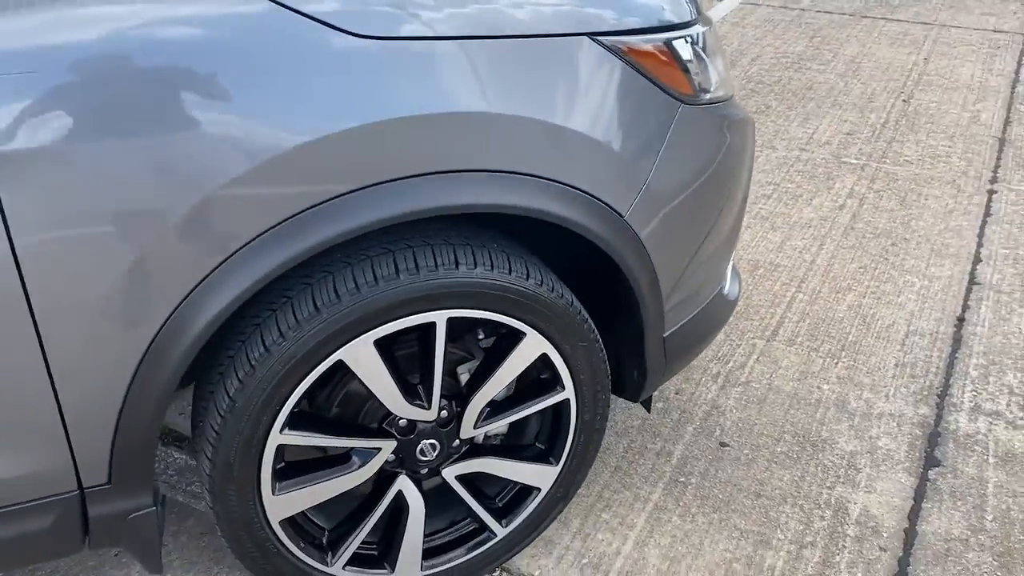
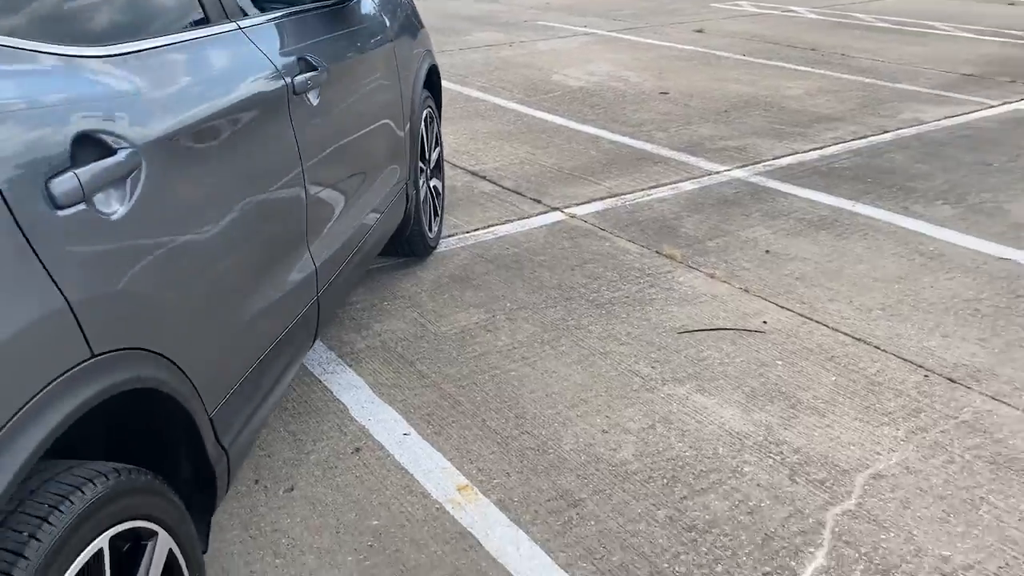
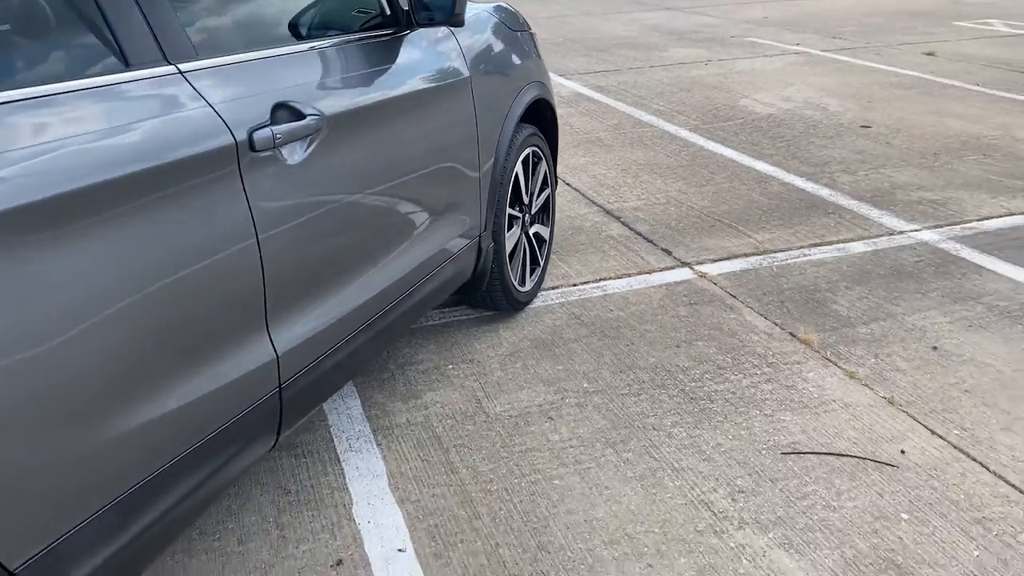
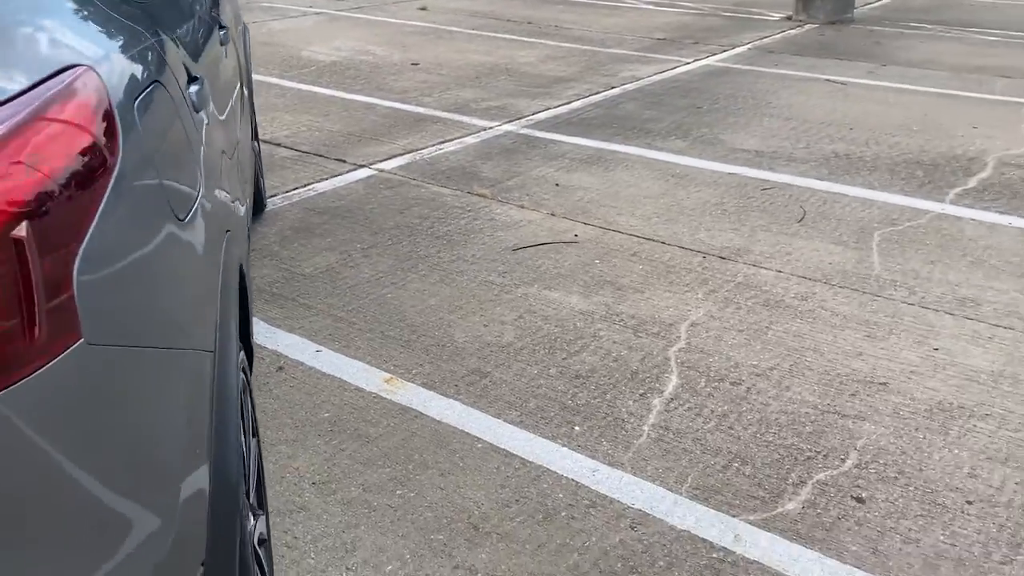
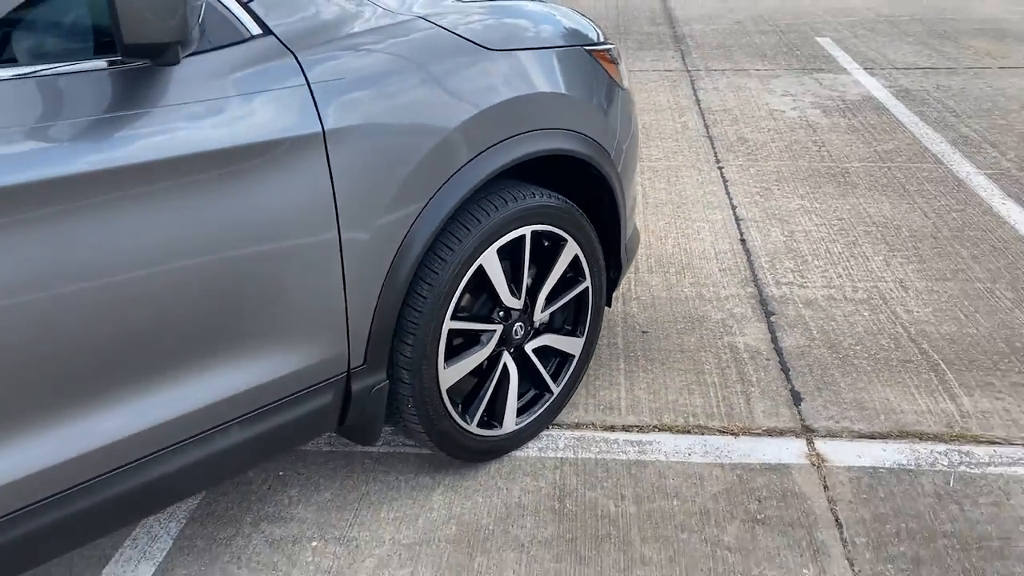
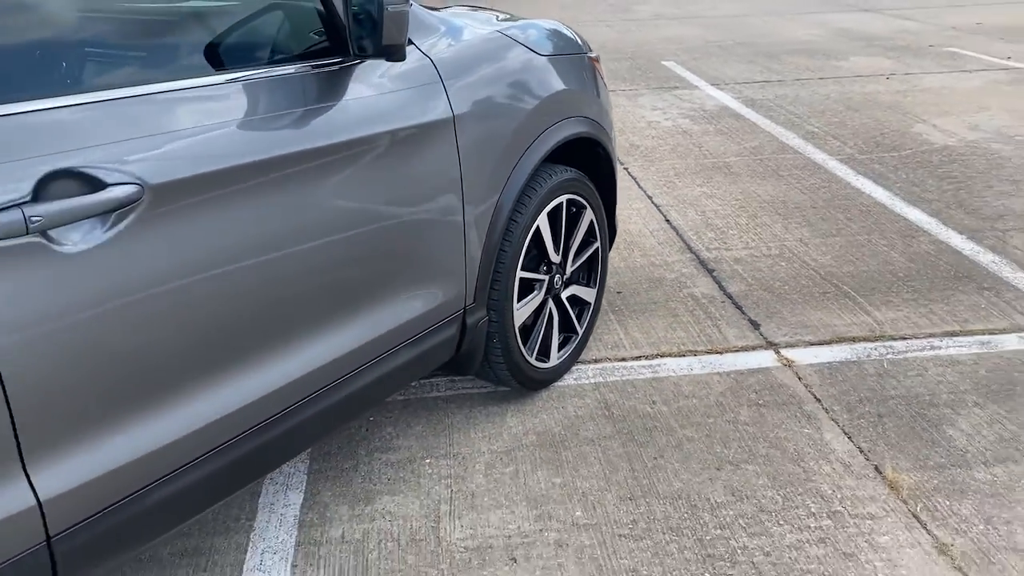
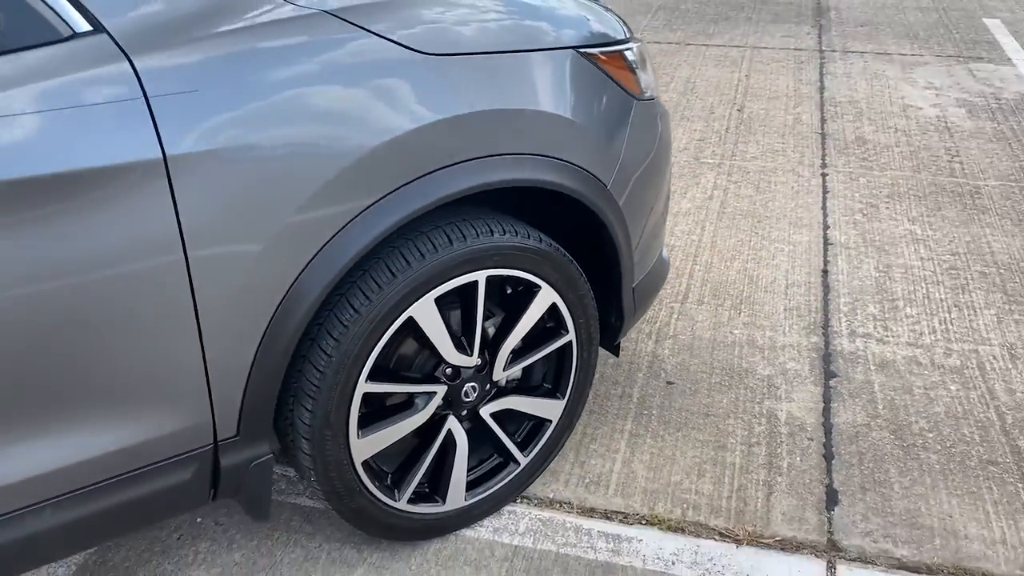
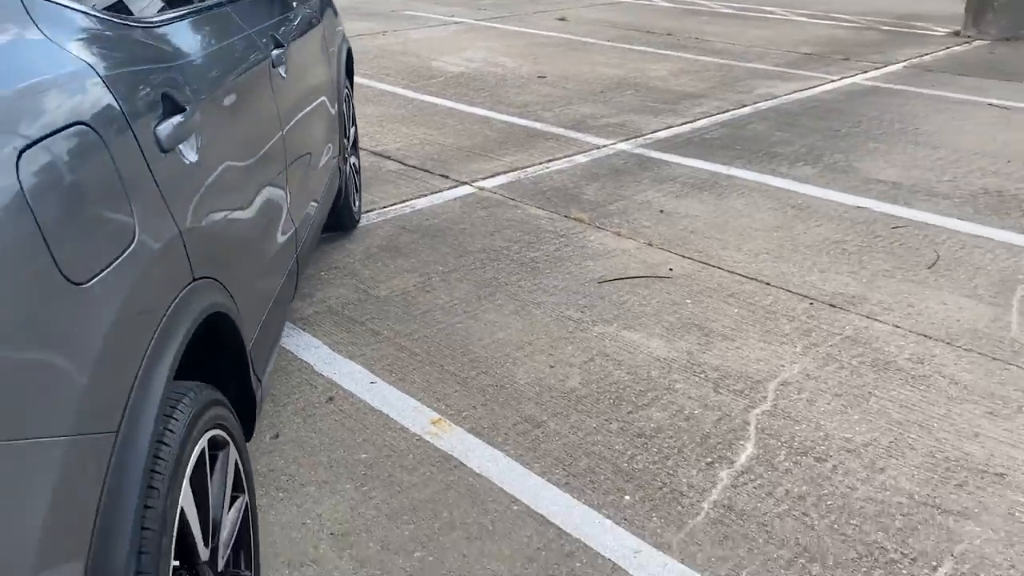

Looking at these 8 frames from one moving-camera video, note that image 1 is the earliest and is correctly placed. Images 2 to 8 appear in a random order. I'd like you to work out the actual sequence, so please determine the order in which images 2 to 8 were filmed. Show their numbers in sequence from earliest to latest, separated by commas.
7, 5, 6, 3, 2, 8, 4
